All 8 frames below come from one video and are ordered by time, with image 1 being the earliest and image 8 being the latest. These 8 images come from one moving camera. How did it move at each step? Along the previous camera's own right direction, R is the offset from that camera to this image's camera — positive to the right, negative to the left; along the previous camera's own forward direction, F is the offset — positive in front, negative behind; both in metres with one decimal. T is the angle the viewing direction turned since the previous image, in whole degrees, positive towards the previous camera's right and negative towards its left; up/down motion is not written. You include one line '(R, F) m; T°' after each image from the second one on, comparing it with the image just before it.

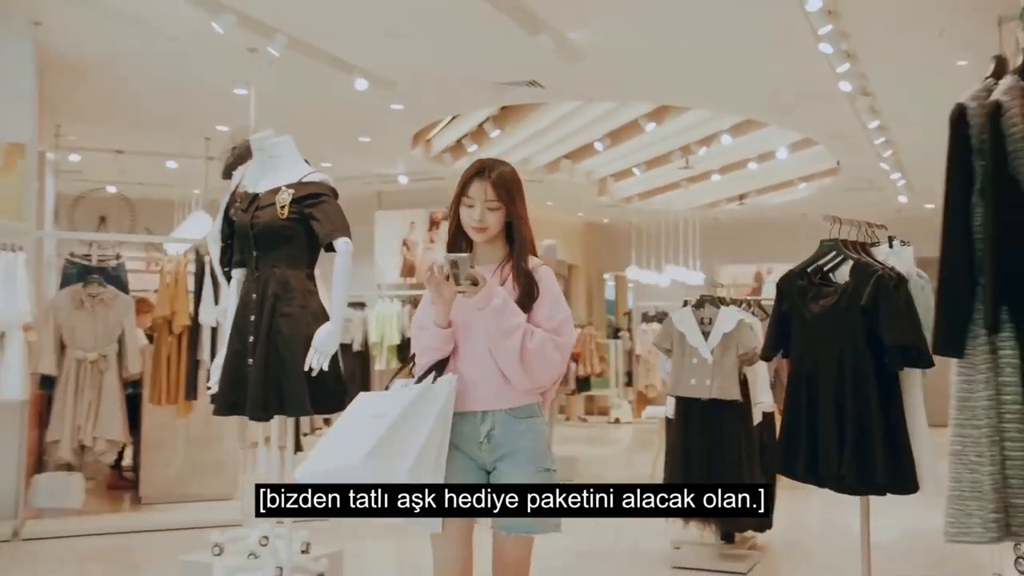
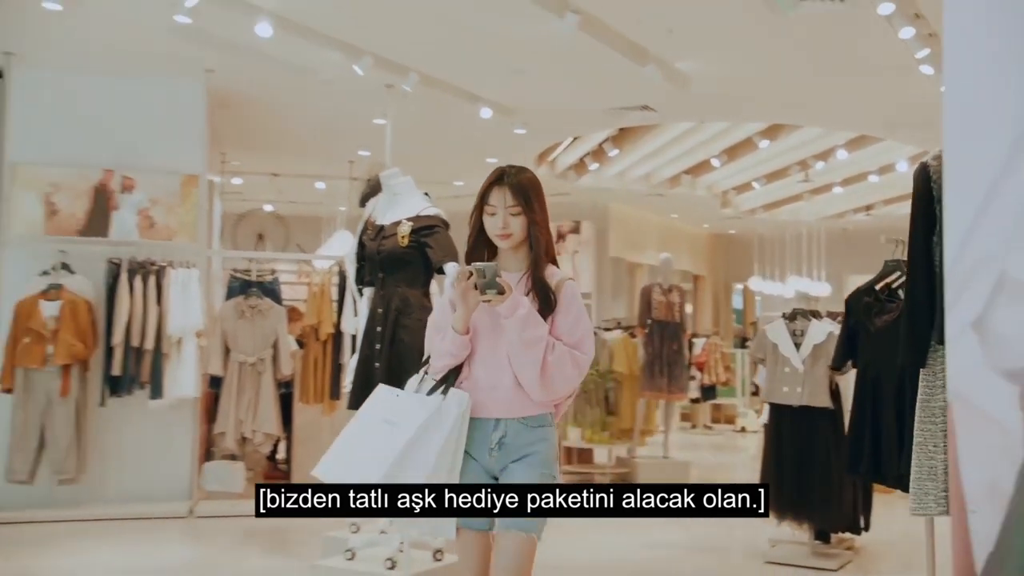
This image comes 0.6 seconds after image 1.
(+0.2, -0.4) m; -9°
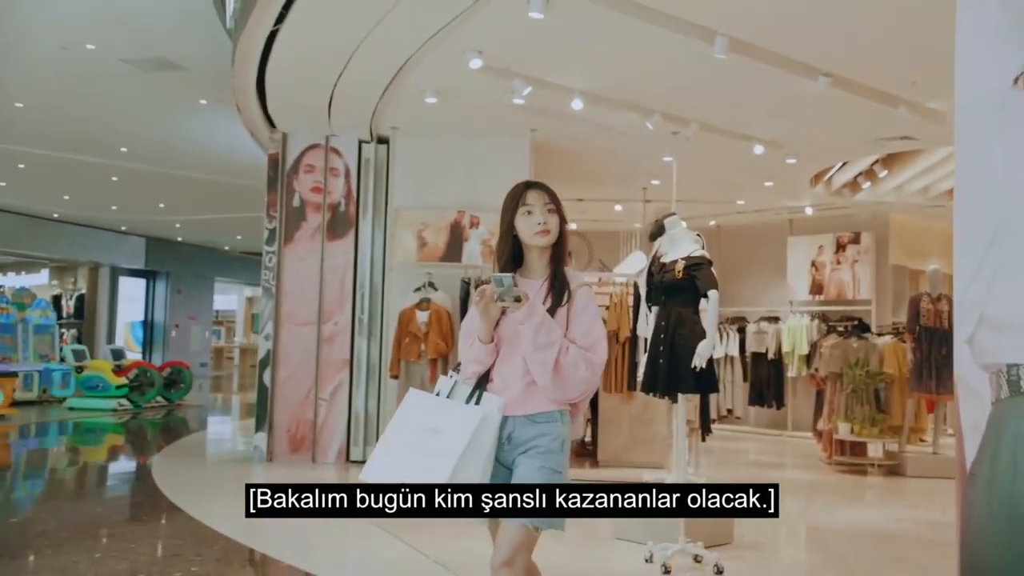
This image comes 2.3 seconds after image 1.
(+0.2, -1.2) m; -18°
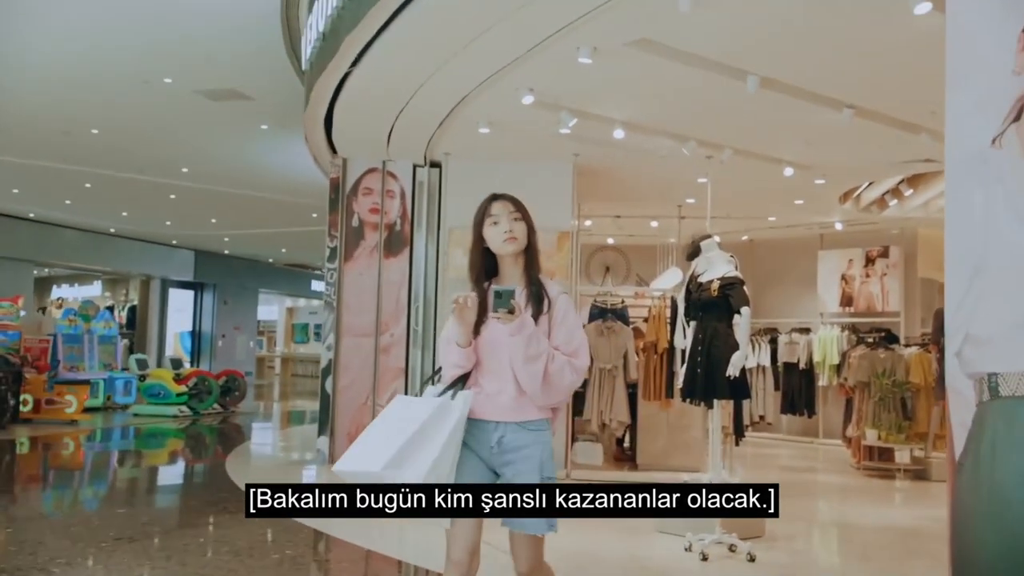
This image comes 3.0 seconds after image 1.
(-0.1, -0.5) m; -2°
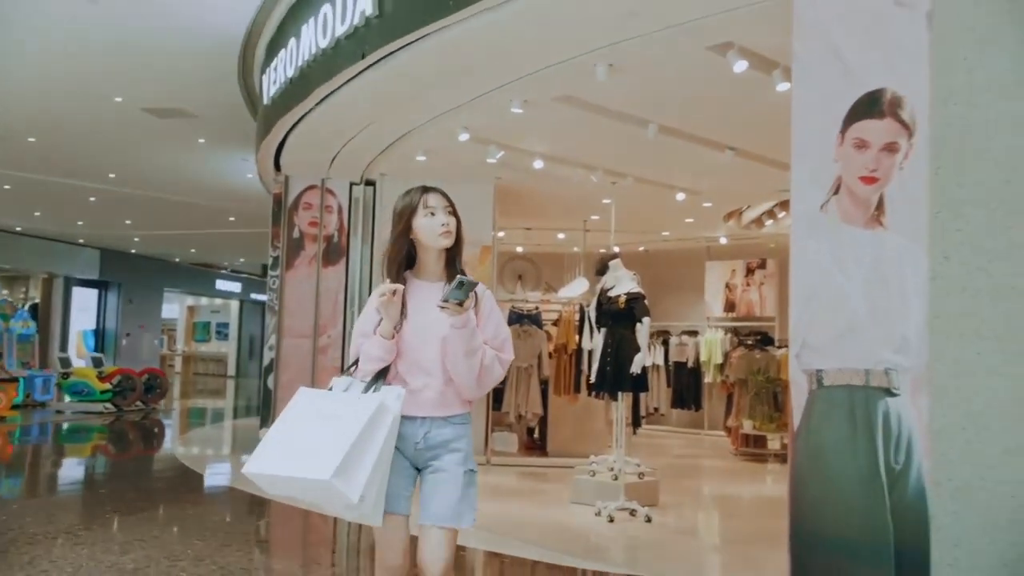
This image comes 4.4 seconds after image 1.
(-0.3, -0.9) m; +6°
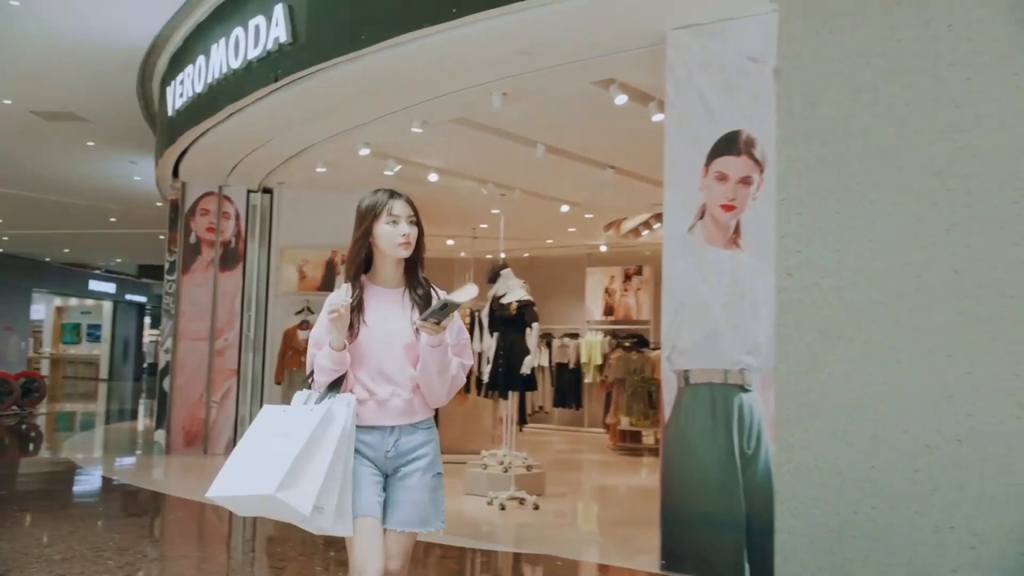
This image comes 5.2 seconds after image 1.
(-0.1, -0.4) m; +7°
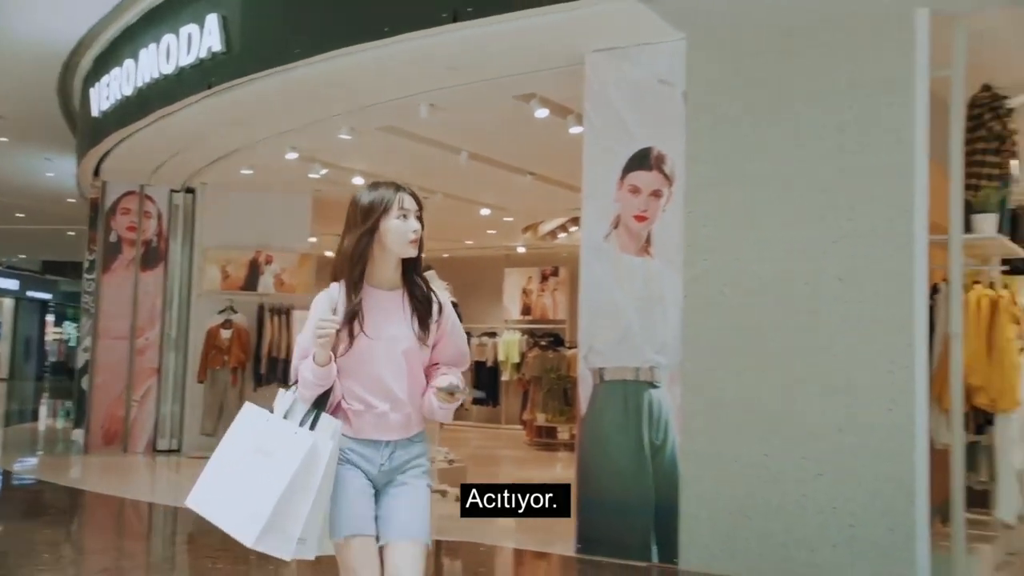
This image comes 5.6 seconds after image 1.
(-0.1, -0.3) m; +5°
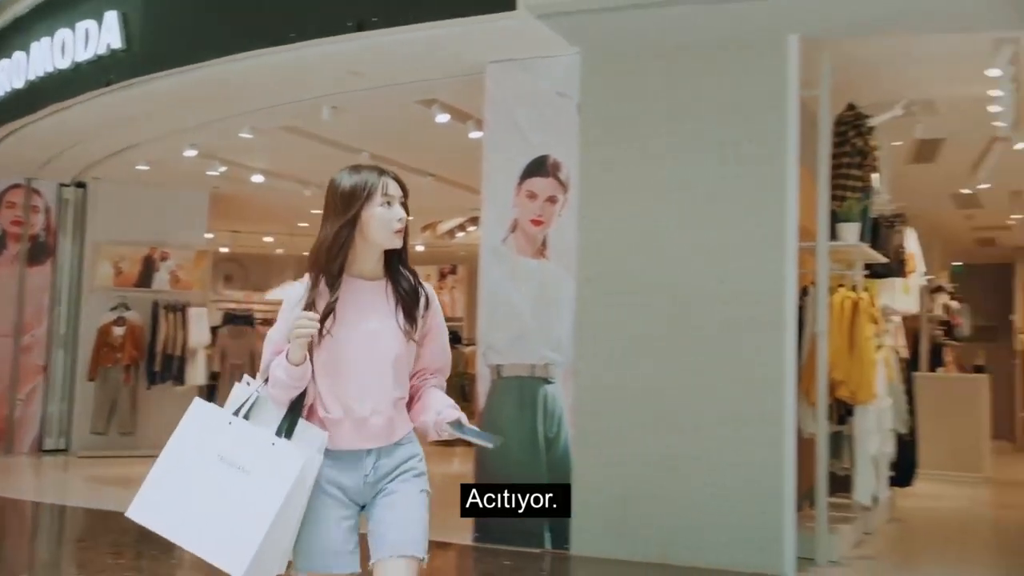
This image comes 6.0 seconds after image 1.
(0.0, -0.2) m; +6°
